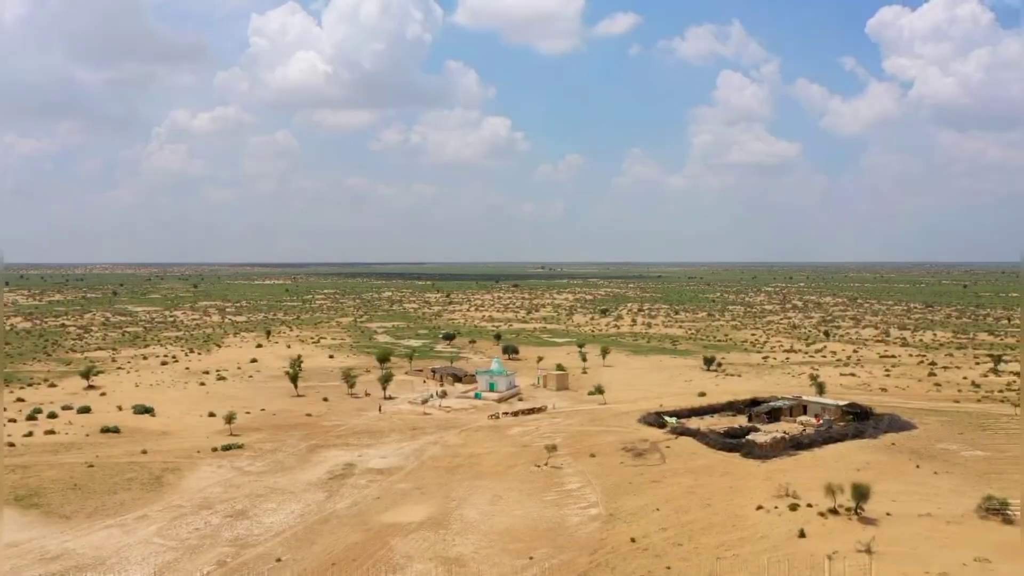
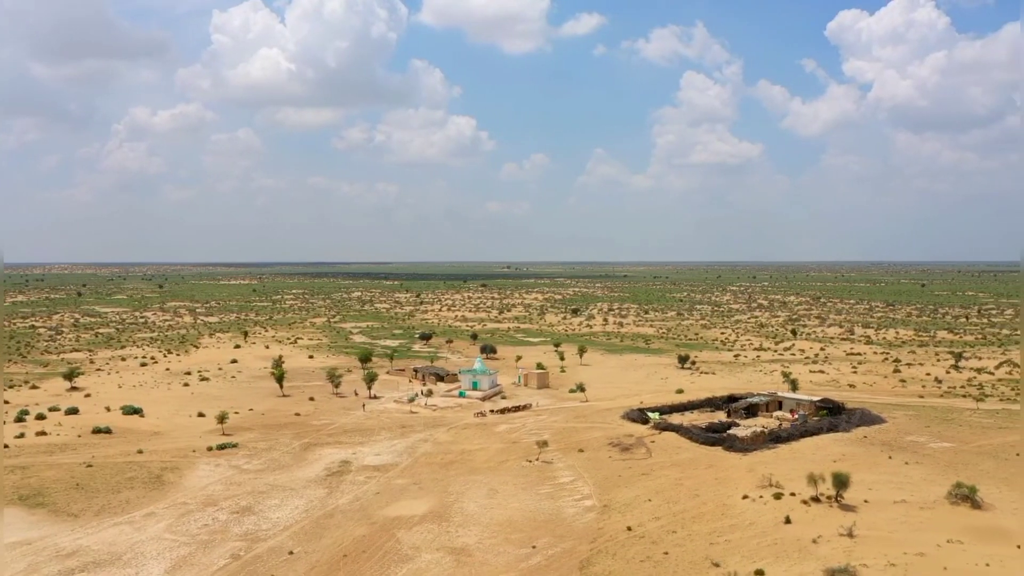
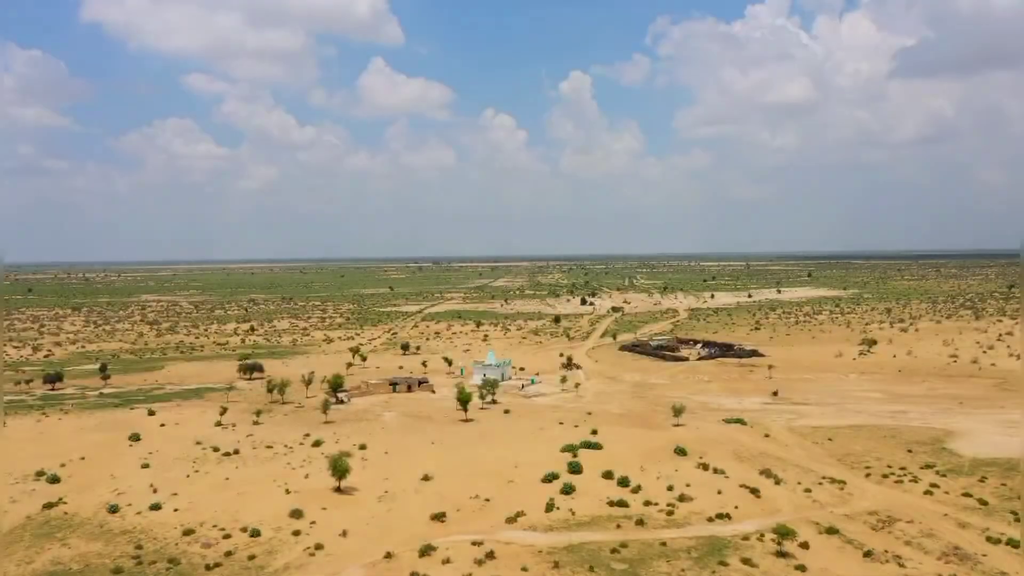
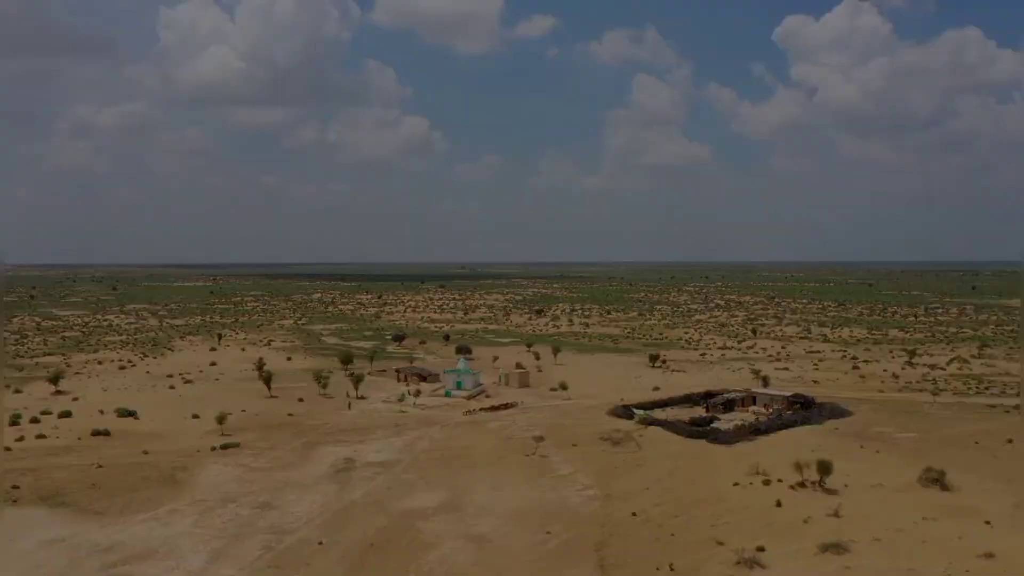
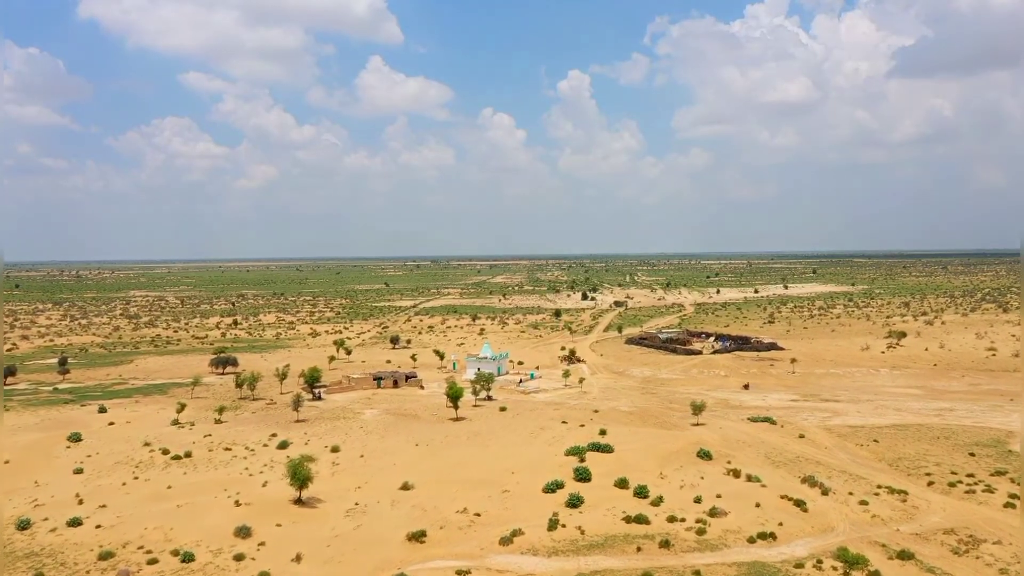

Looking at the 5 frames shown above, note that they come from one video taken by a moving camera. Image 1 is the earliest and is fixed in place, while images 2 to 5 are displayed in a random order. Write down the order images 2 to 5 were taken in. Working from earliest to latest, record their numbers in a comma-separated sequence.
2, 4, 3, 5
